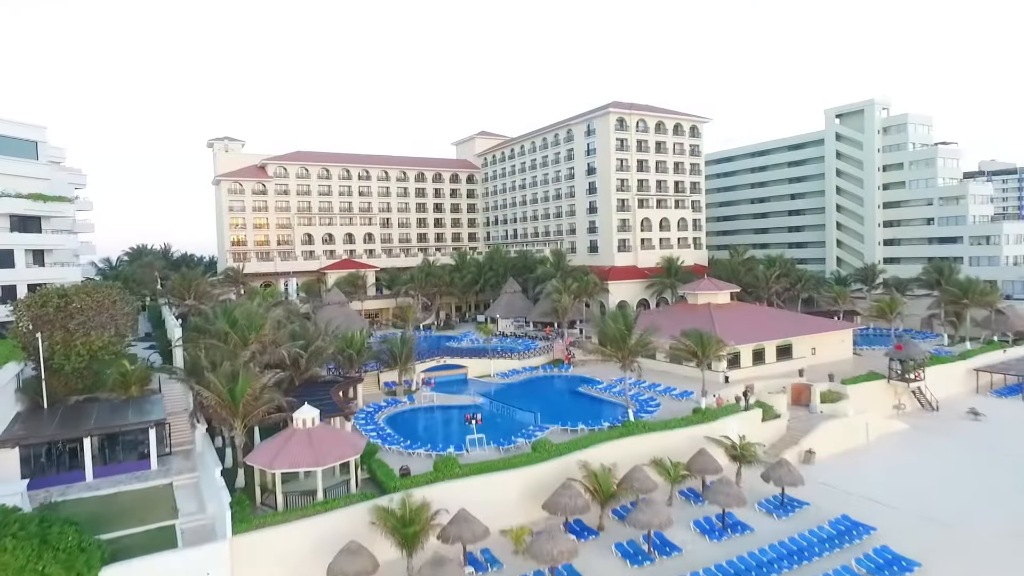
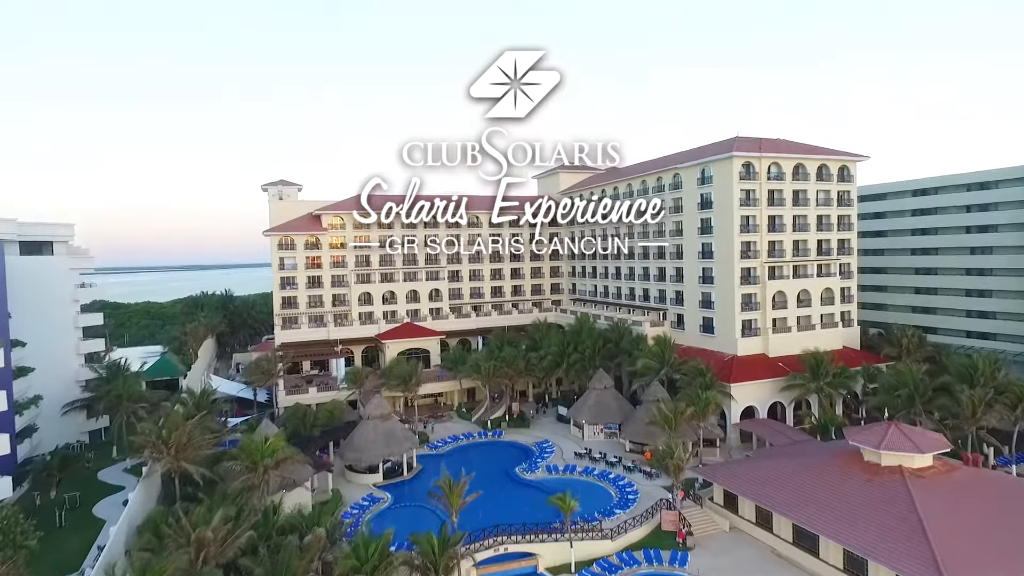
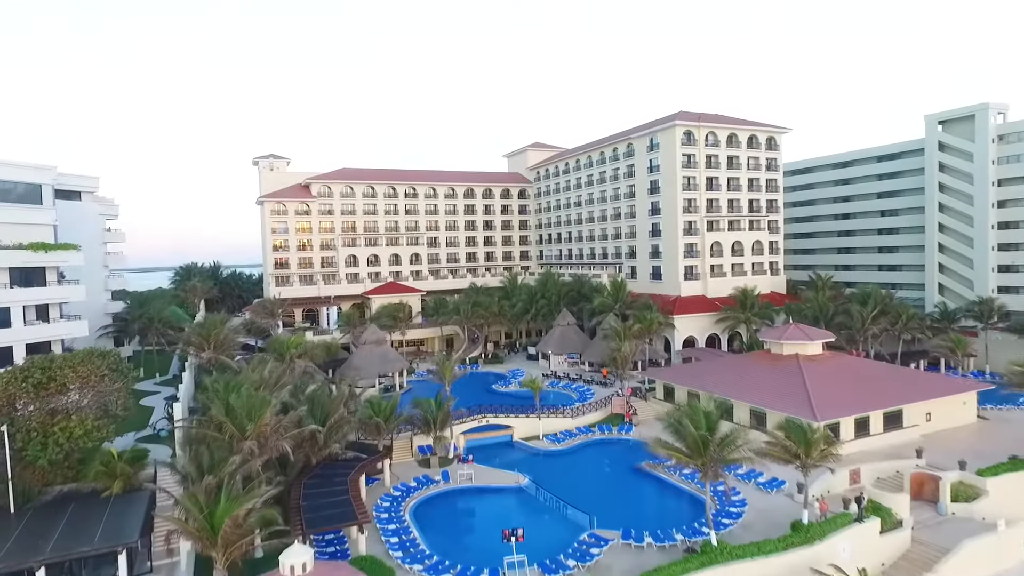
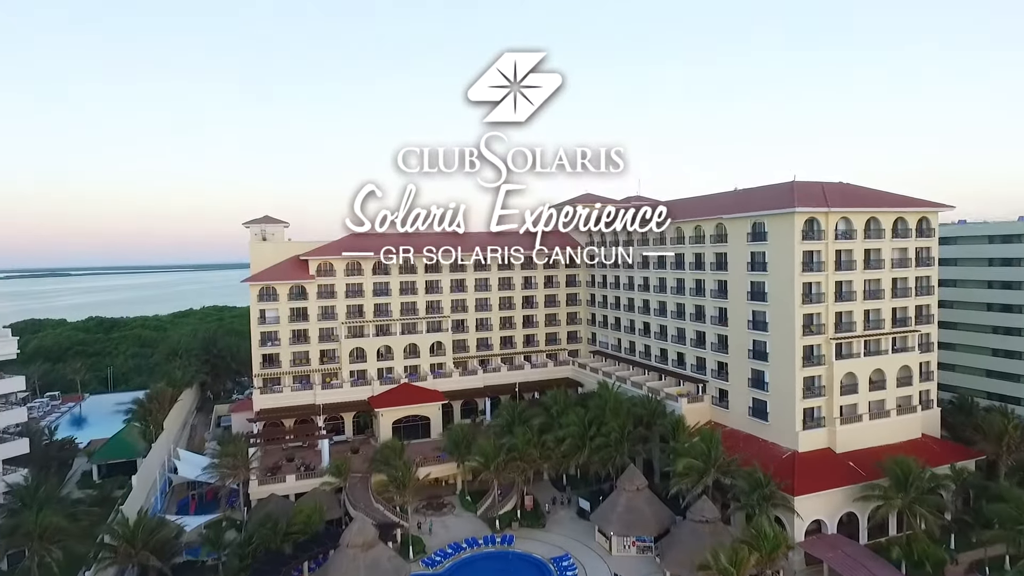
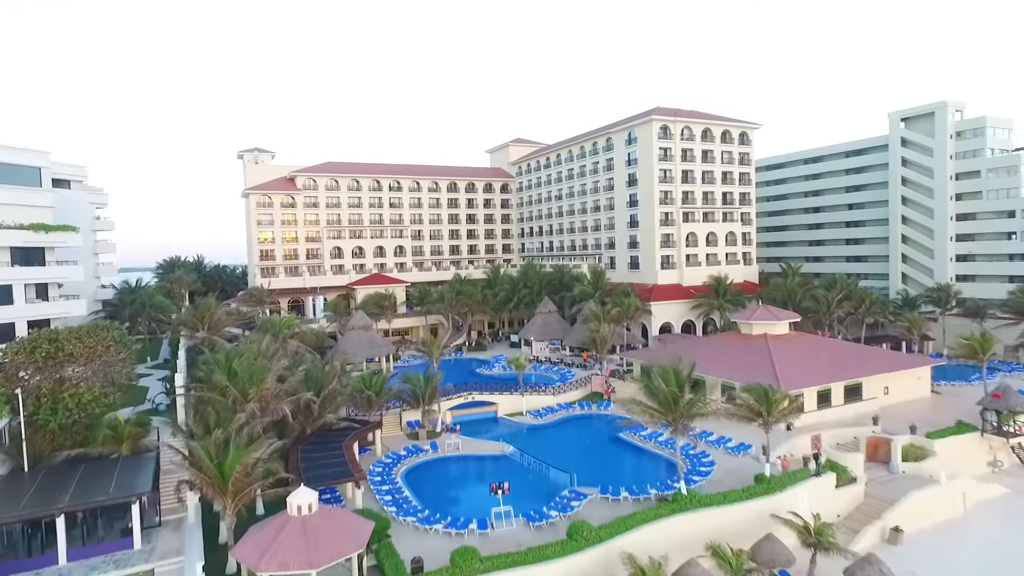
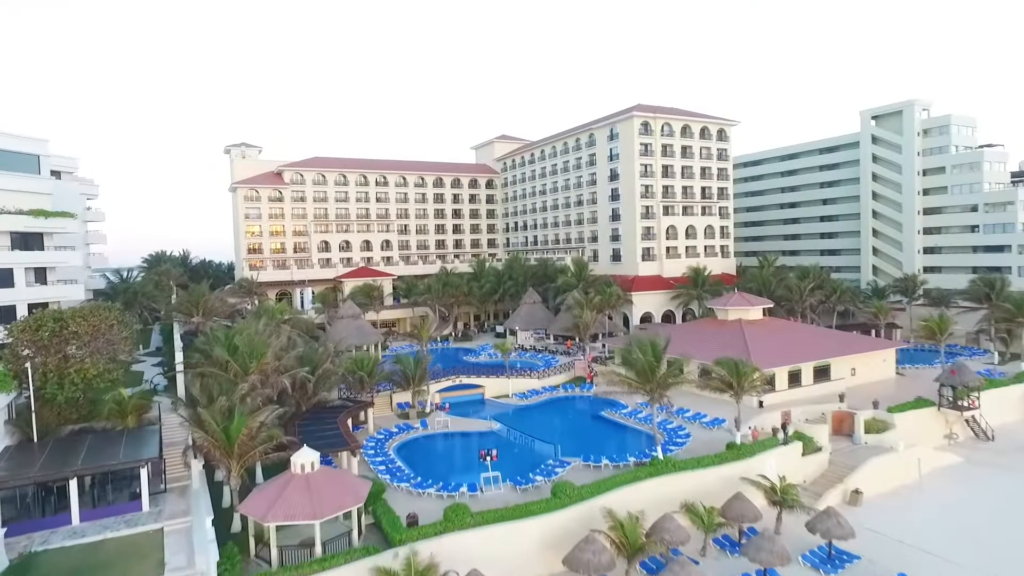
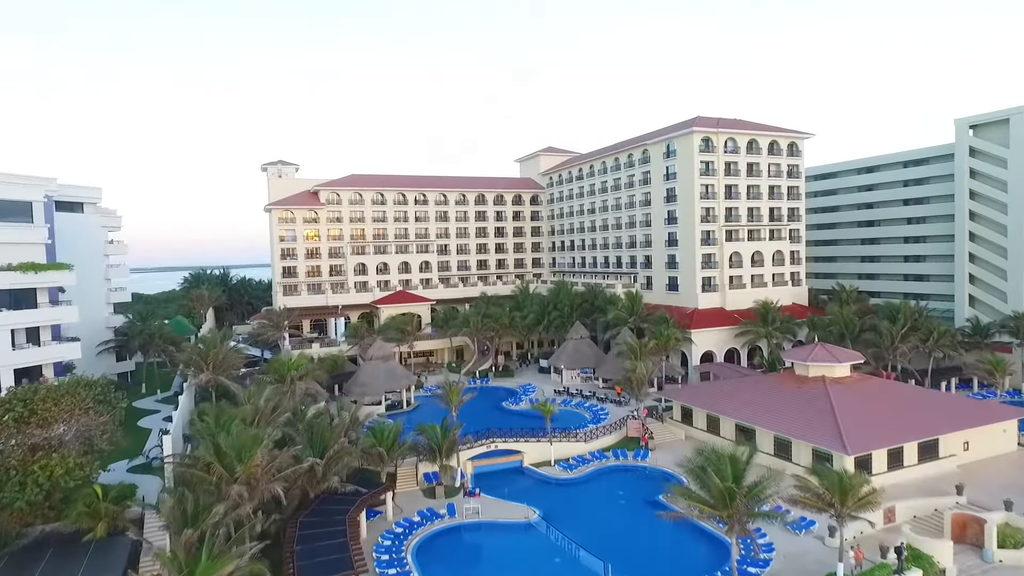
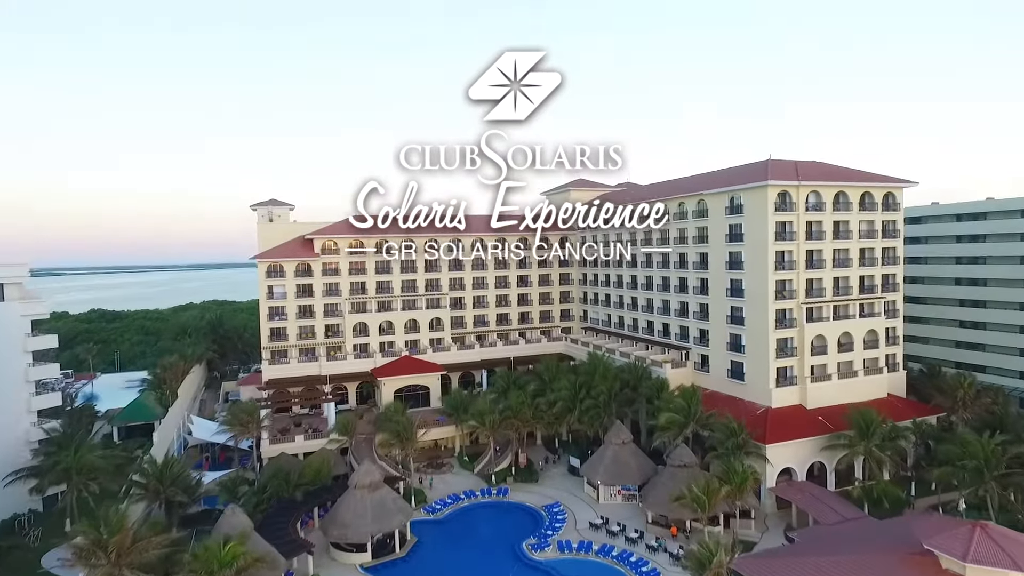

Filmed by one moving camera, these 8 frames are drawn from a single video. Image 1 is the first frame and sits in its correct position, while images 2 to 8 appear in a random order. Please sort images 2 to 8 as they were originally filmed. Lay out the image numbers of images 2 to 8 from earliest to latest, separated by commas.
6, 5, 3, 7, 2, 8, 4
